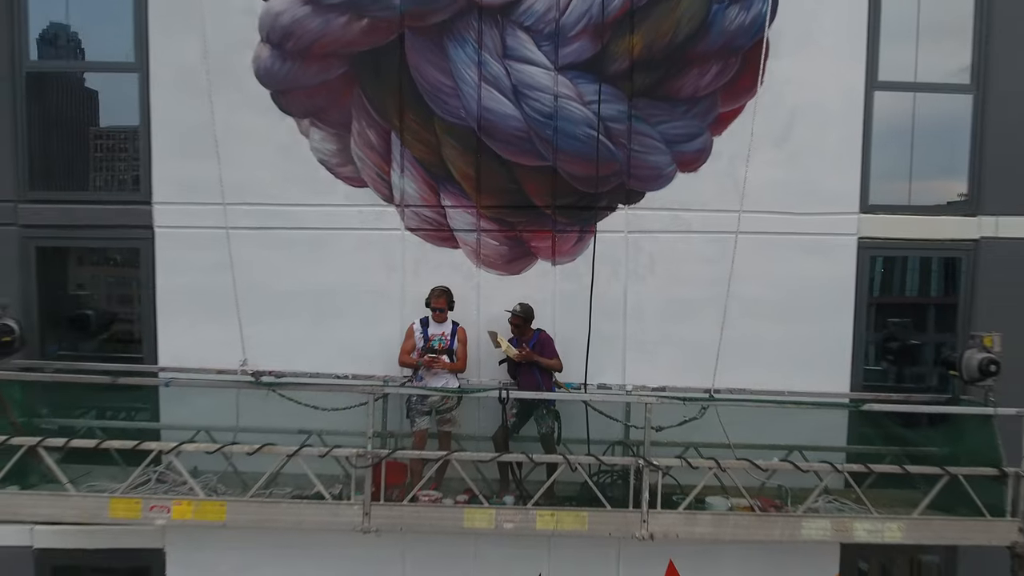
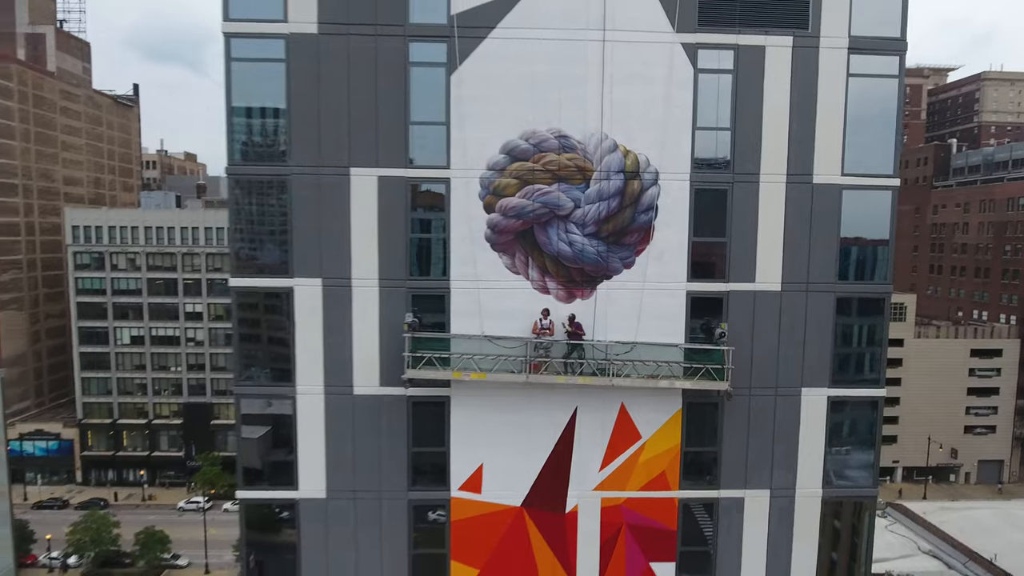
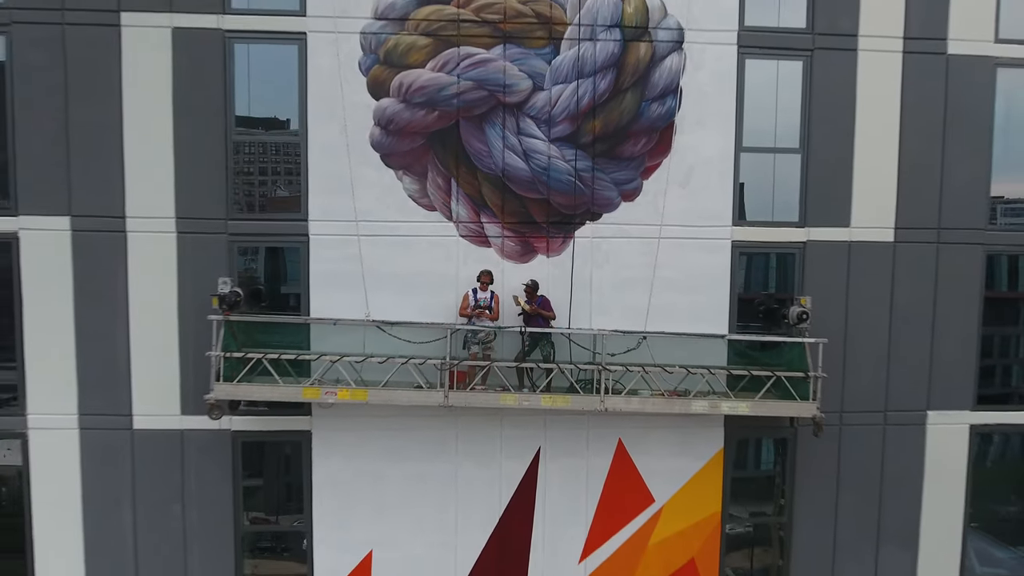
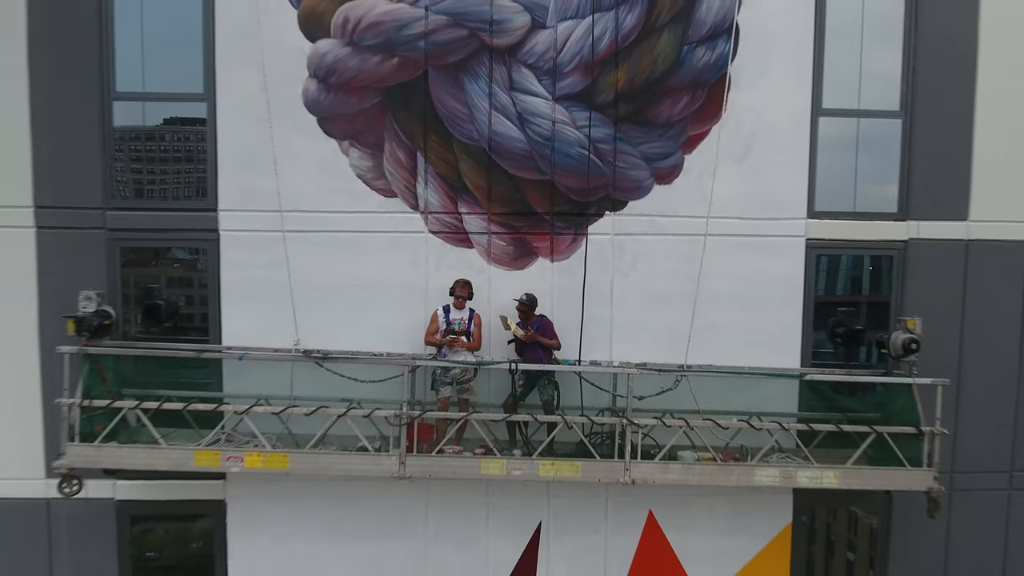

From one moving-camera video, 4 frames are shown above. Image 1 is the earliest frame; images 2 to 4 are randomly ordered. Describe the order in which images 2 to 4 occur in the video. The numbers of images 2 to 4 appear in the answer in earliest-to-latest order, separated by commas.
4, 3, 2
